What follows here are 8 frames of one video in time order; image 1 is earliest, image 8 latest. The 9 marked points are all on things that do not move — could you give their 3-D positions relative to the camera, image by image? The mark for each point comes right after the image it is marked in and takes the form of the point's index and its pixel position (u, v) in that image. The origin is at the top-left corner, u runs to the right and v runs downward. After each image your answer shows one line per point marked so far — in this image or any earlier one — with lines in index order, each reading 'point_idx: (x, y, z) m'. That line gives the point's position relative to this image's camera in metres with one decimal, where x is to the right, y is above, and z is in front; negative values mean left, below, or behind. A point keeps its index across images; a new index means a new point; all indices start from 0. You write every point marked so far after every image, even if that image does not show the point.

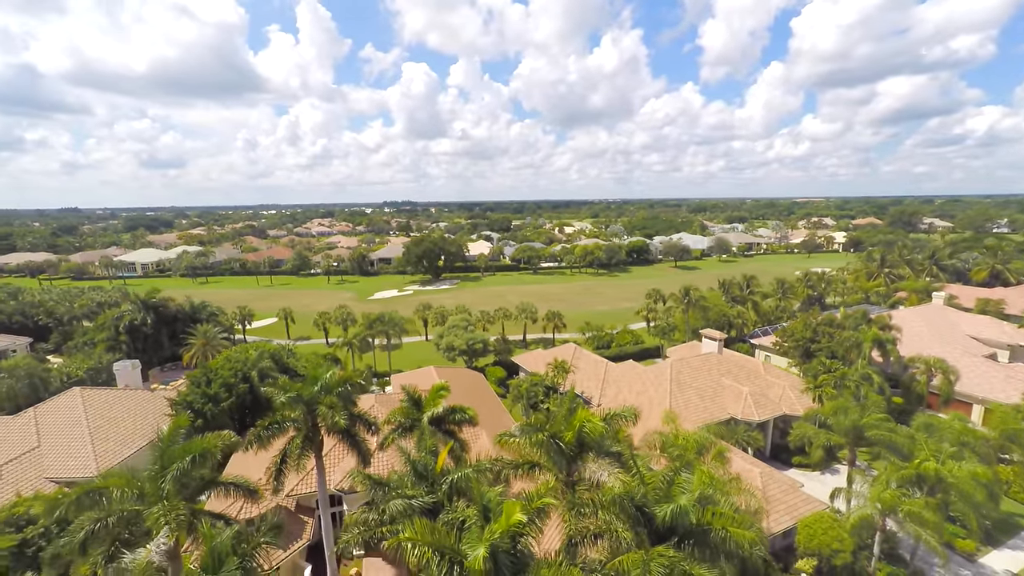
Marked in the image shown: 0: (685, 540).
0: (+4.2, -6.1, +11.2) m
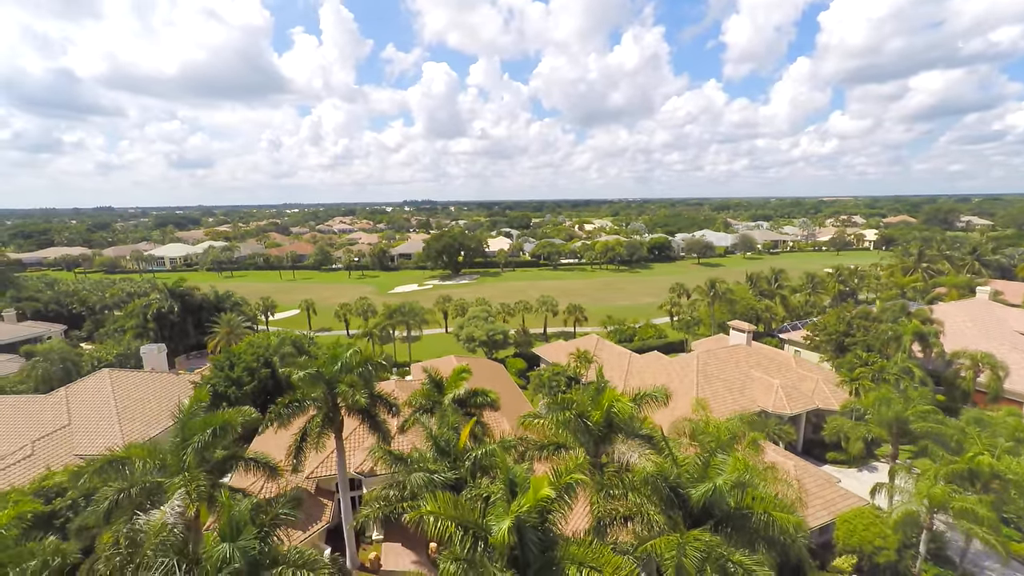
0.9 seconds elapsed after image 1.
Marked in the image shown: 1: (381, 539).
0: (+4.8, -5.4, +10.6) m
1: (-5.5, -10.6, +19.4) m
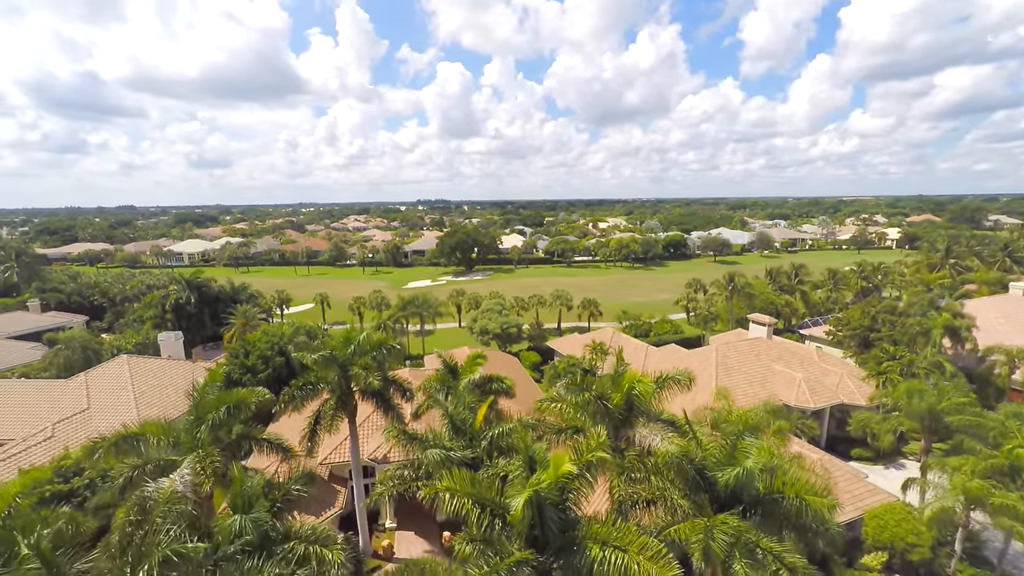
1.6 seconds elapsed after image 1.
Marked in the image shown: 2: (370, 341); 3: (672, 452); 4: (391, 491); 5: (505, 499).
0: (+5.2, -4.8, +10.1) m
1: (-4.9, -10.0, +19.2) m
2: (-5.0, -1.9, +16.4) m
3: (+3.6, -3.6, +10.3) m
4: (-2.8, -4.6, +10.7) m
5: (-0.1, -4.1, +9.0) m
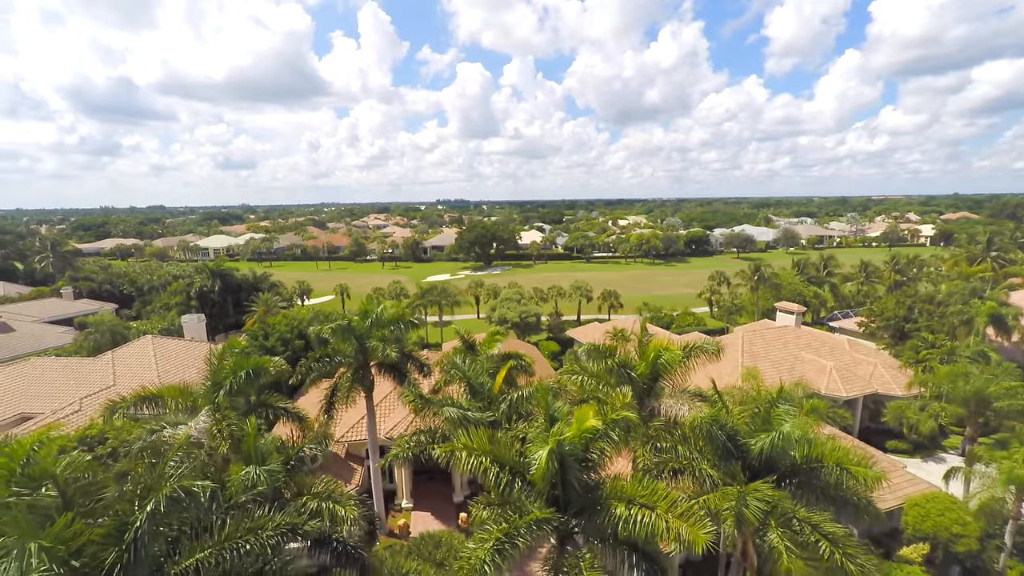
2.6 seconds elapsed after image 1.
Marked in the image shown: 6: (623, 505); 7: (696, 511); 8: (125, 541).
0: (+5.6, -3.9, +9.4) m
1: (-4.2, -9.0, +19.0) m
2: (-4.4, -0.9, +16.1) m
3: (+4.0, -2.7, +9.8) m
4: (-2.4, -3.7, +10.4) m
5: (+0.3, -3.1, +8.5) m
6: (+1.8, -3.6, +7.7) m
7: (+3.0, -3.7, +7.7) m
8: (-5.1, -3.3, +6.2) m
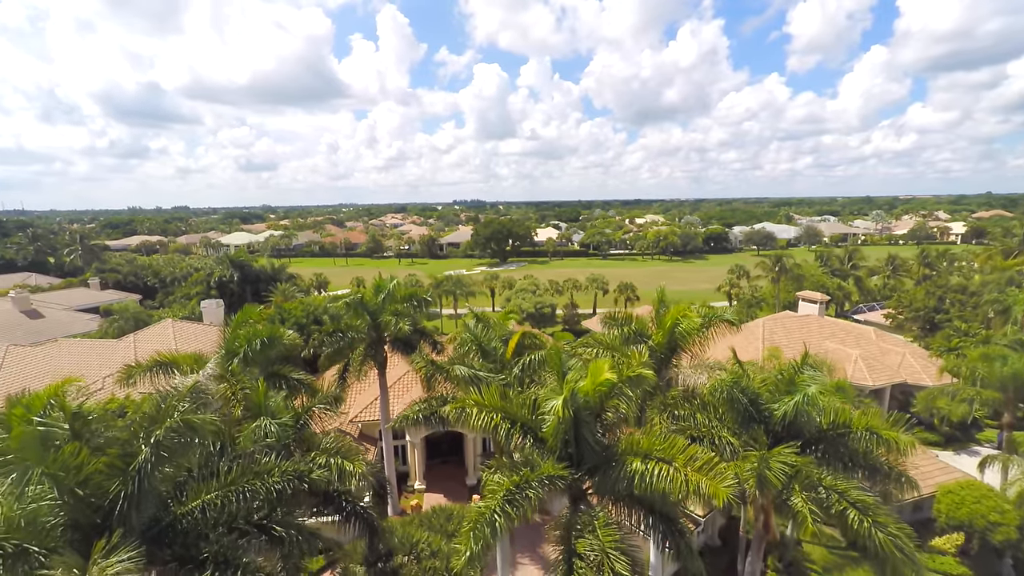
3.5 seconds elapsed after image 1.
0: (+5.8, -3.1, +9.0) m
1: (-3.6, -8.1, +18.9) m
2: (-3.9, -0.1, +16.0) m
3: (+4.2, -1.9, +9.4) m
4: (-2.1, -2.8, +10.3) m
5: (+0.5, -2.3, +8.3) m
6: (+2.0, -2.7, +7.3) m
7: (+3.2, -2.8, +7.3) m
8: (-5.0, -2.4, +6.1) m
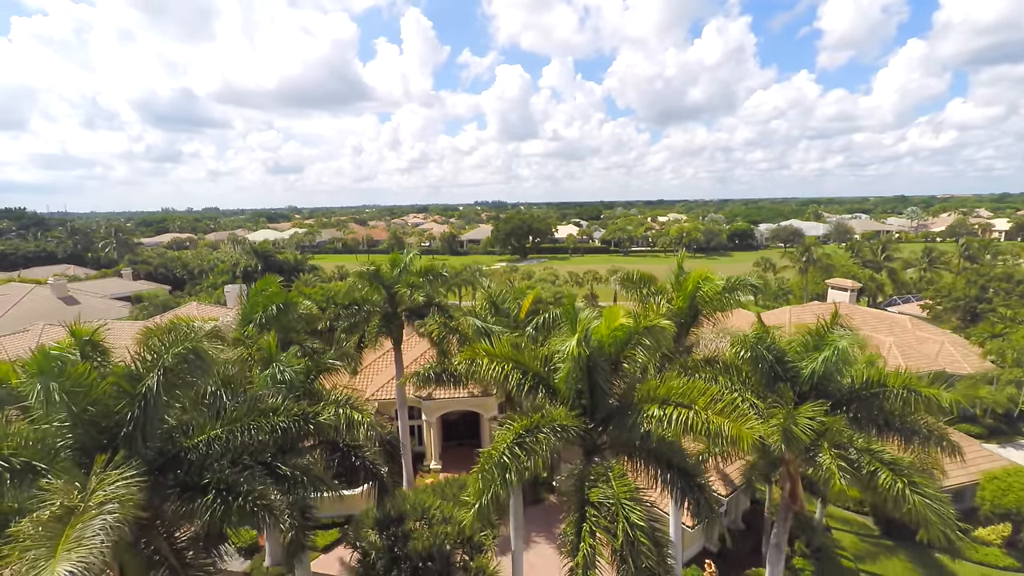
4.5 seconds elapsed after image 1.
0: (+6.1, -2.2, +8.5) m
1: (-3.0, -7.2, +18.7) m
2: (-3.3, +0.9, +15.9) m
3: (+4.5, -1.0, +8.9) m
4: (-1.8, -1.9, +10.1) m
5: (+0.7, -1.4, +8.0) m
6: (+2.2, -1.8, +7.0) m
7: (+3.4, -1.9, +6.9) m
8: (-4.9, -1.4, +6.0) m
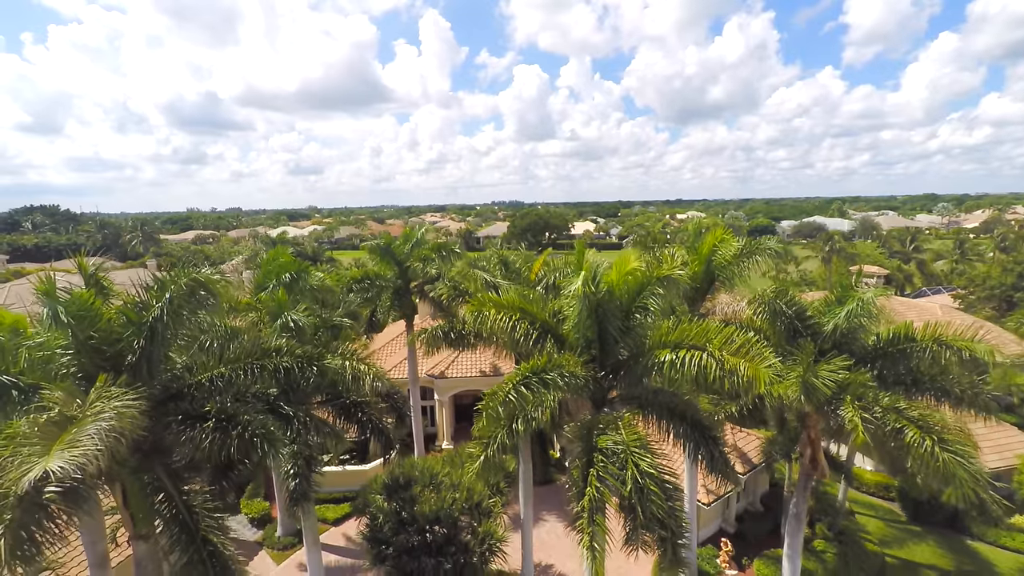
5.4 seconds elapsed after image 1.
0: (+6.2, -1.4, +8.0) m
1: (-2.5, -6.4, +18.6) m
2: (-2.9, +1.7, +15.8) m
3: (+4.6, -0.2, +8.5) m
4: (-1.6, -1.0, +9.9) m
5: (+0.8, -0.5, +7.8) m
6: (+2.3, -0.9, +6.7) m
7: (+3.5, -1.1, +6.6) m
8: (-4.8, -0.5, +6.0) m
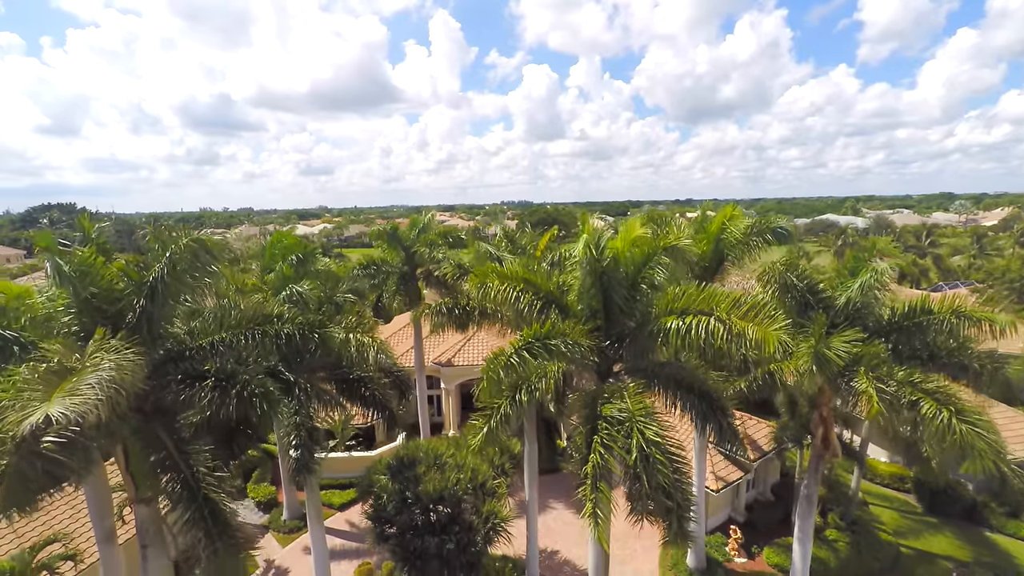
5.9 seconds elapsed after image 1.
0: (+6.3, -0.9, +7.8) m
1: (-2.3, -5.9, +18.5) m
2: (-2.7, +2.2, +15.8) m
3: (+4.7, +0.3, +8.3) m
4: (-1.5, -0.5, +9.8) m
5: (+0.9, 0.0, +7.6) m
6: (+2.3, -0.5, +6.5) m
7: (+3.5, -0.6, +6.4) m
8: (-4.8, 0.0, +6.0) m
